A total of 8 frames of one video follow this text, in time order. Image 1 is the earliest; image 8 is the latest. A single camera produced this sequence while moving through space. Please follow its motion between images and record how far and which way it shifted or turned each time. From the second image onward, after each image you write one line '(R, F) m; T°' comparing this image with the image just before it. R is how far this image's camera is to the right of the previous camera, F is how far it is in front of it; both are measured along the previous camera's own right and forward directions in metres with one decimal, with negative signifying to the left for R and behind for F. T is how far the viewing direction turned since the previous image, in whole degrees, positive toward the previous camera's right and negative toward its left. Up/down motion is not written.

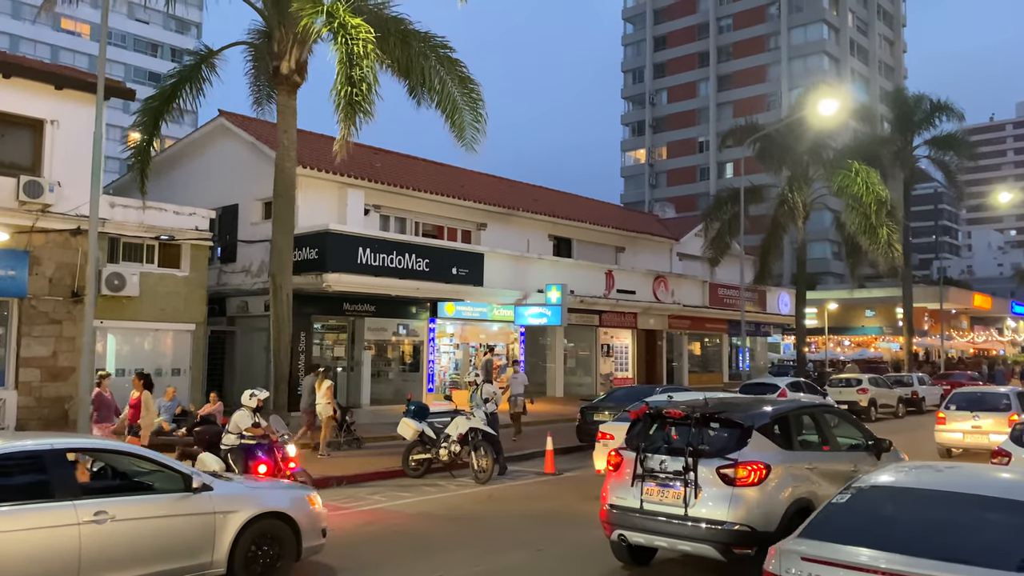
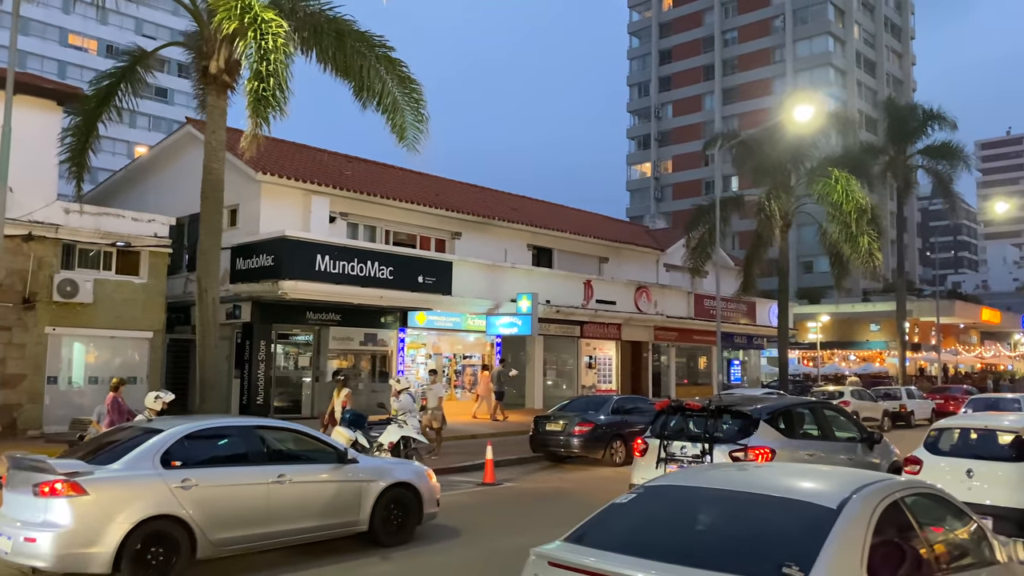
(+1.4, +0.4) m; -1°
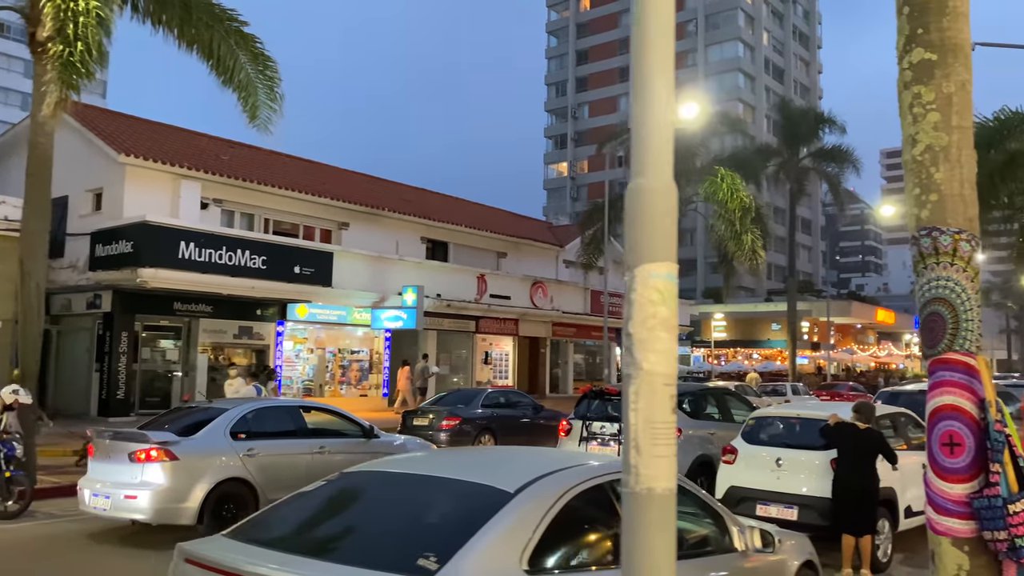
(+1.2, +0.4) m; +5°
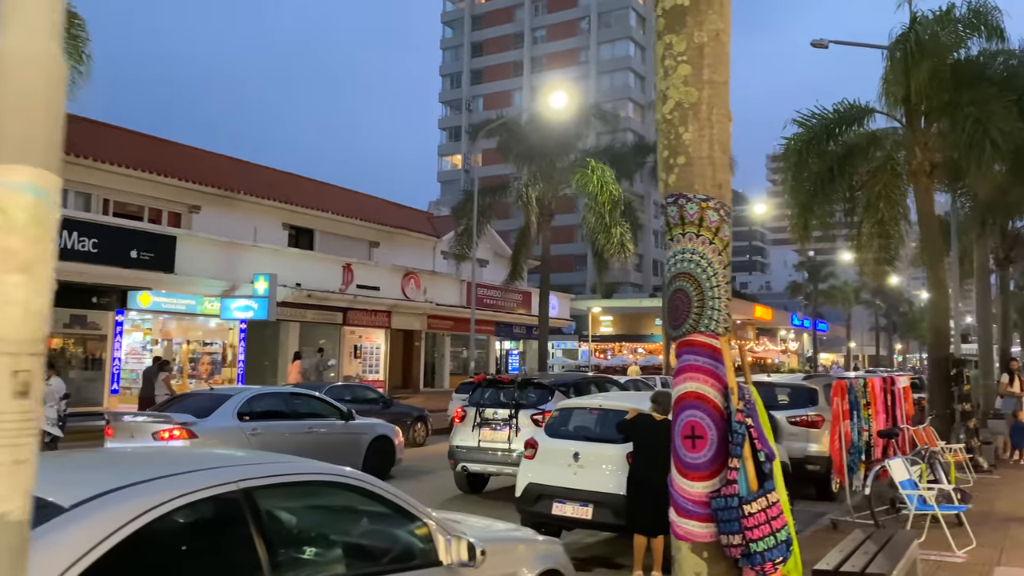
(+1.1, +0.7) m; +7°
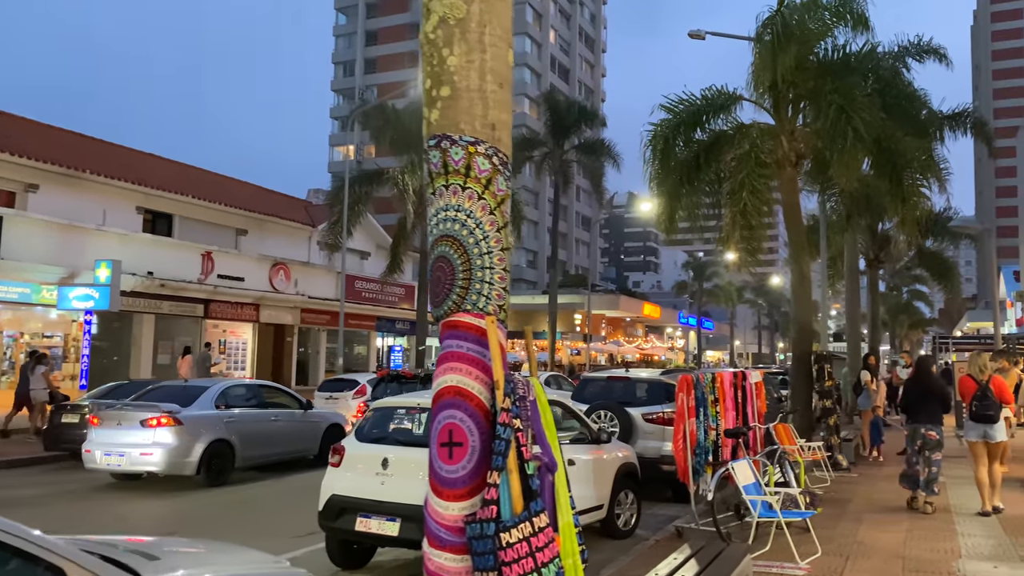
(+0.8, +0.9) m; +7°
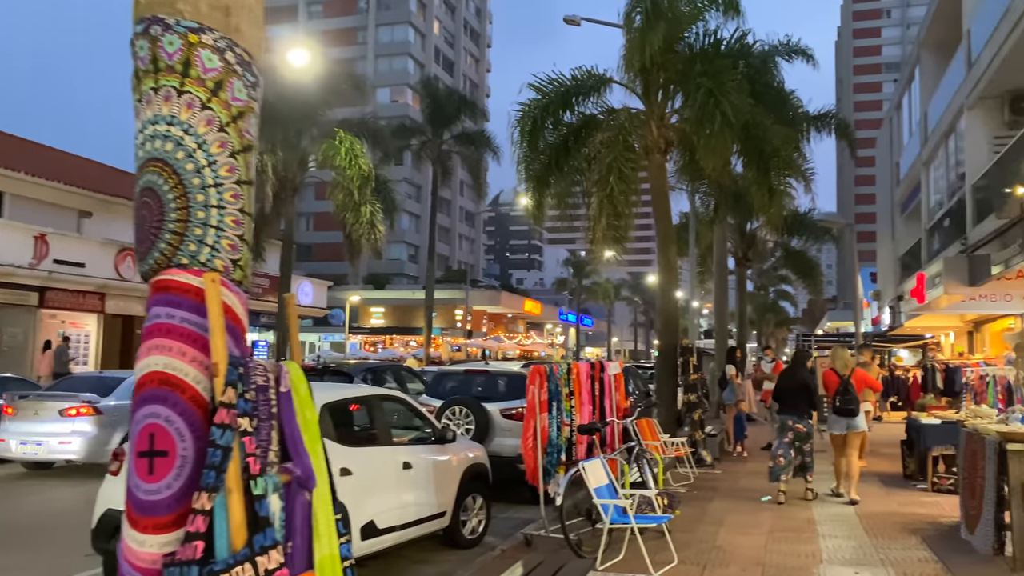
(+0.4, +0.9) m; +8°
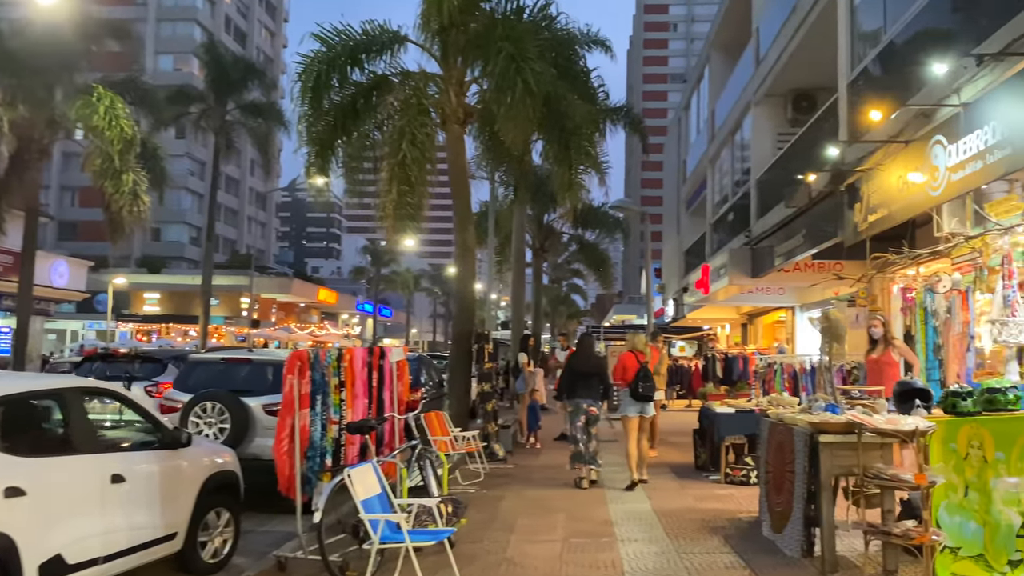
(+0.3, +1.1) m; +14°
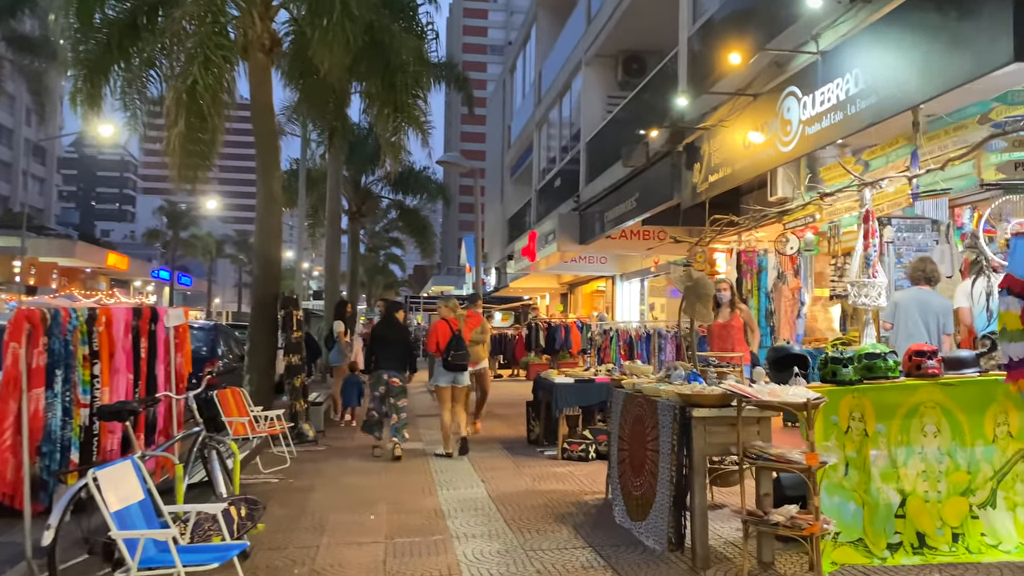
(0.0, +1.1) m; +13°
